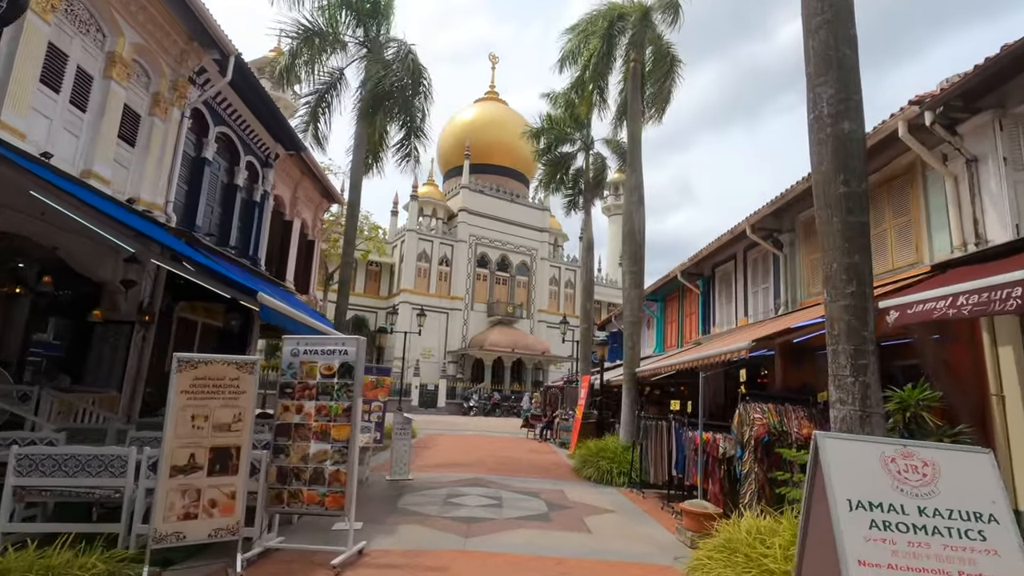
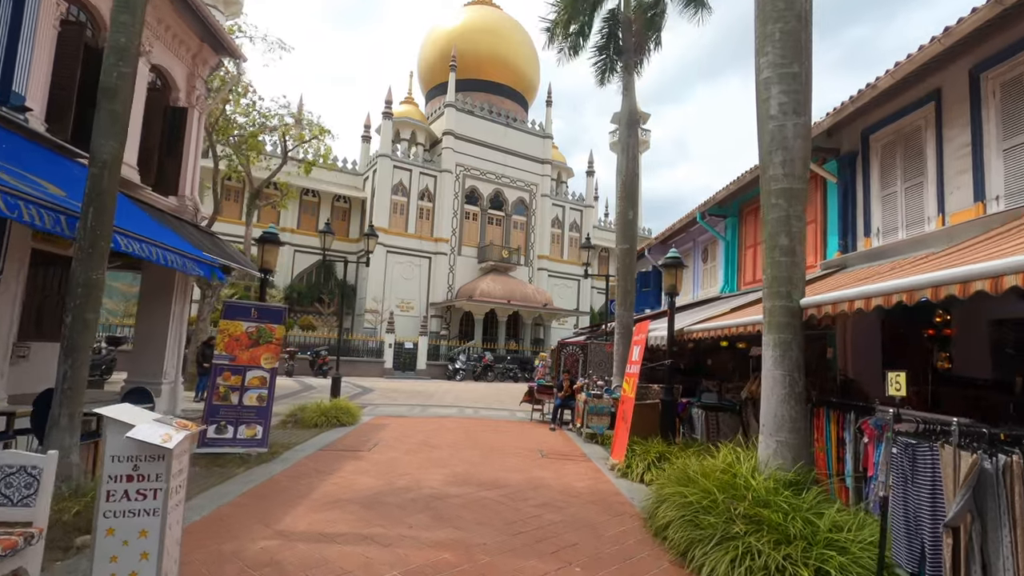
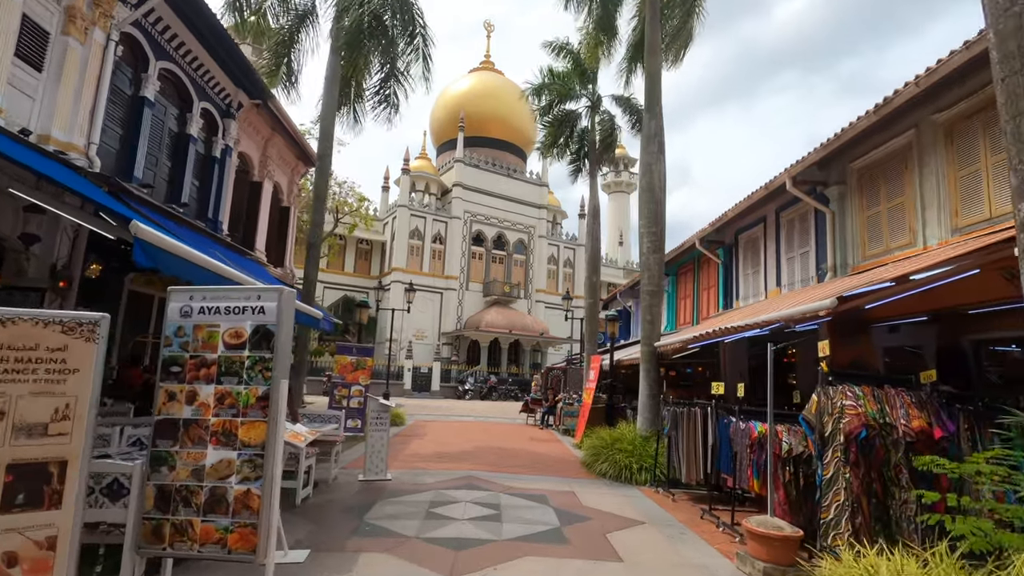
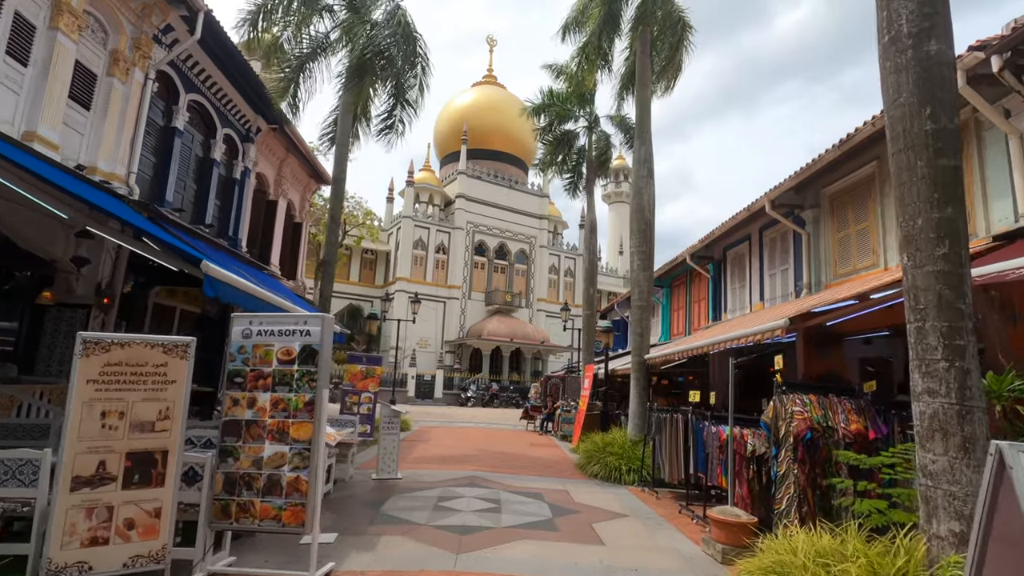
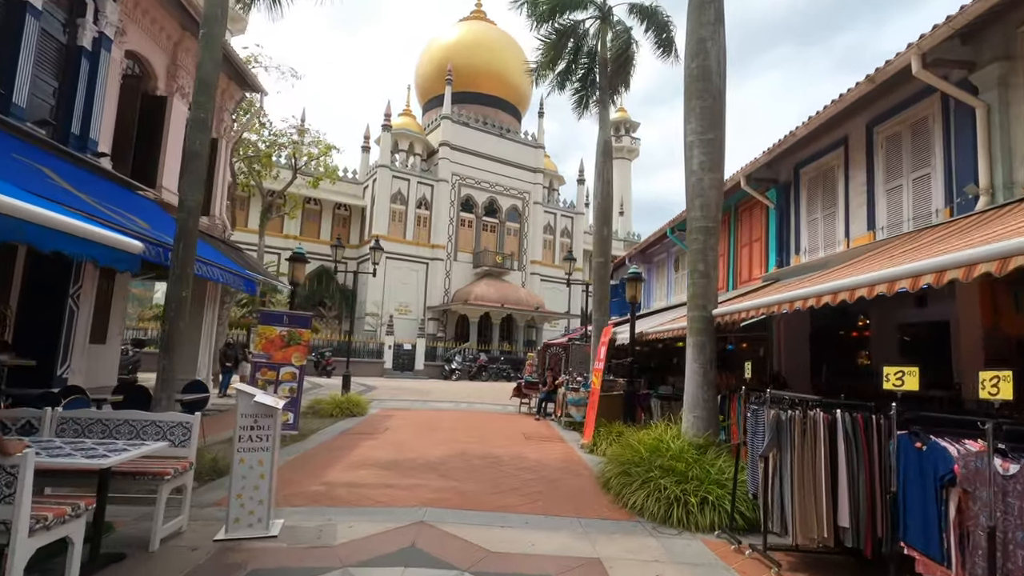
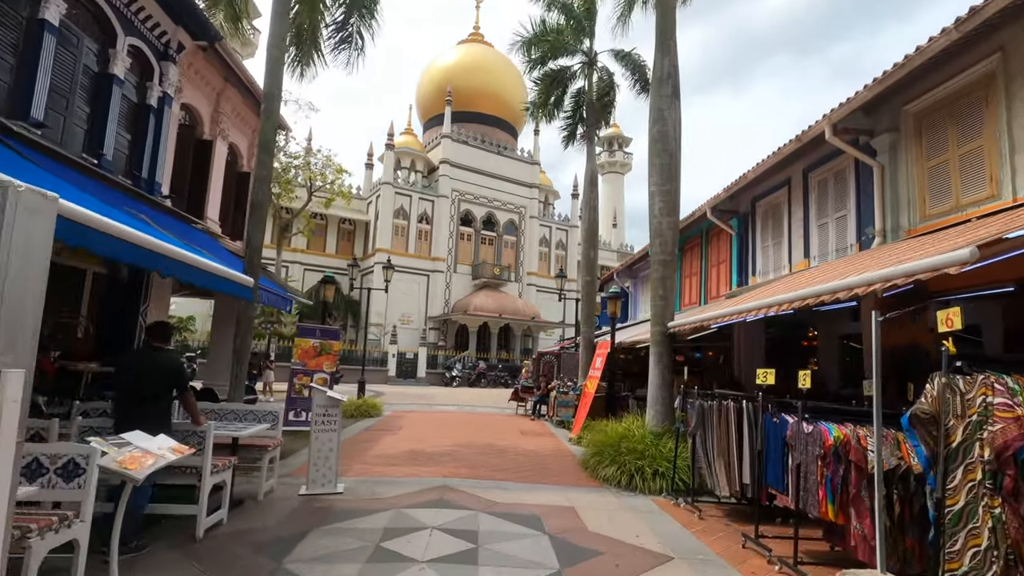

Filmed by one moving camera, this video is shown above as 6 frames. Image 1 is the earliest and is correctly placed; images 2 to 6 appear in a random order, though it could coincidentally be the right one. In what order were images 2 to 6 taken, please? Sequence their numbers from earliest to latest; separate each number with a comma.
4, 3, 6, 5, 2
